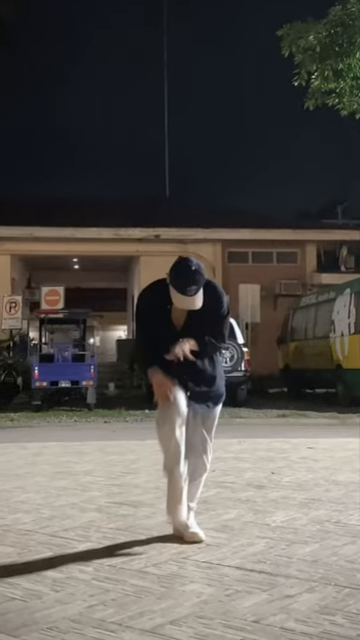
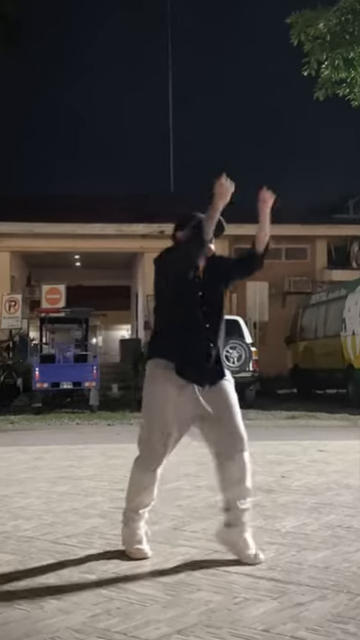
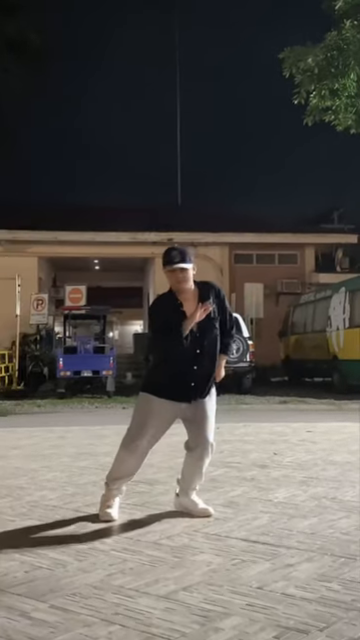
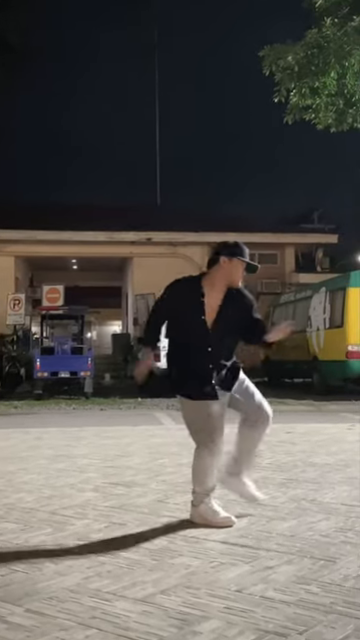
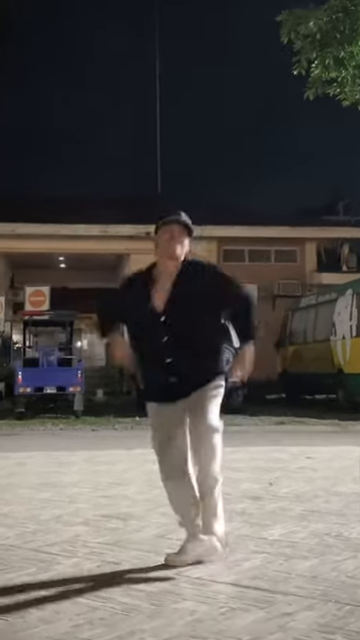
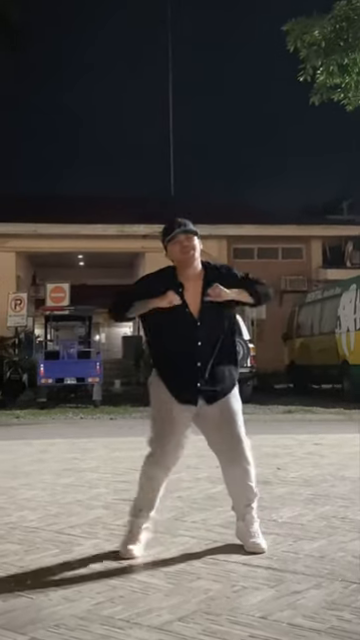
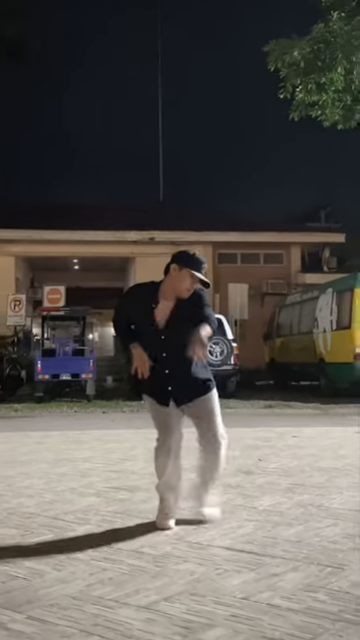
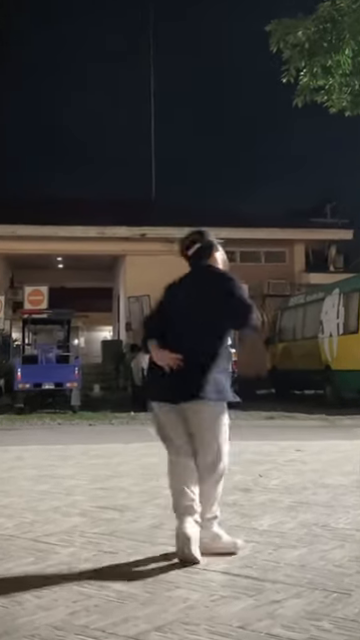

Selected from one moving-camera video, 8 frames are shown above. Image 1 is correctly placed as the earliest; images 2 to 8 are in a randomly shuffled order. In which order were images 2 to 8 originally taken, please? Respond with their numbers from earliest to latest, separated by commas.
7, 3, 4, 8, 5, 2, 6
